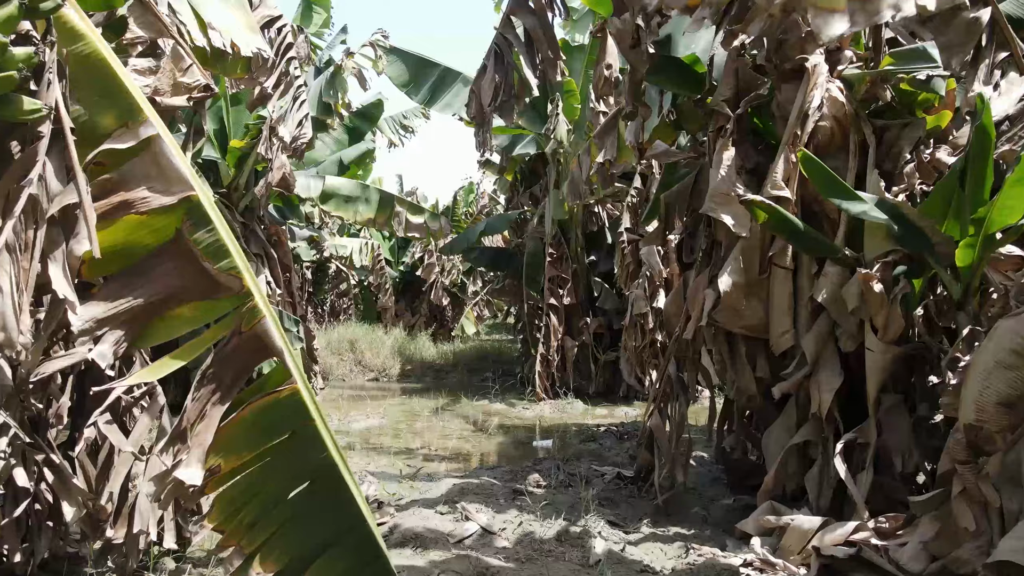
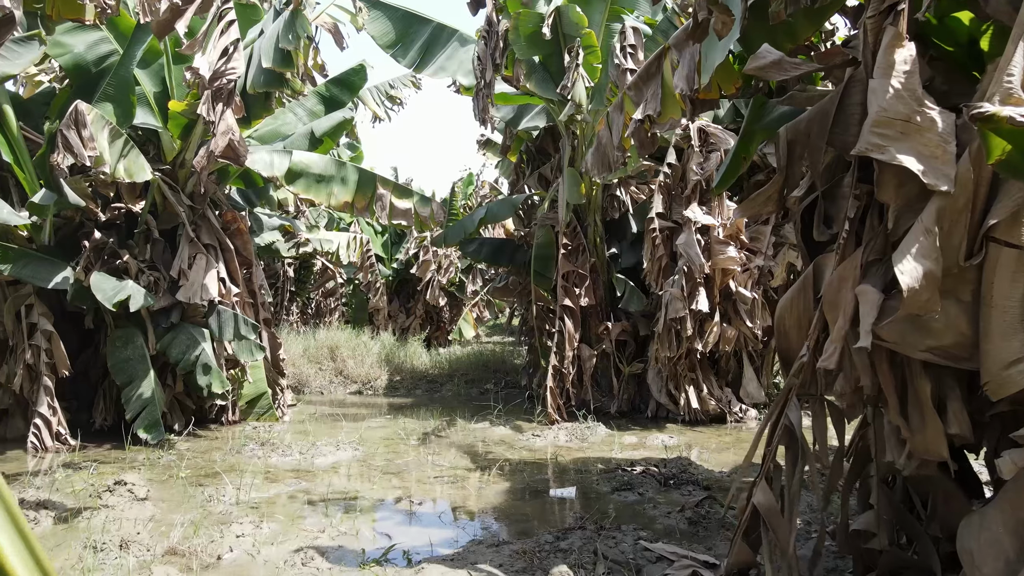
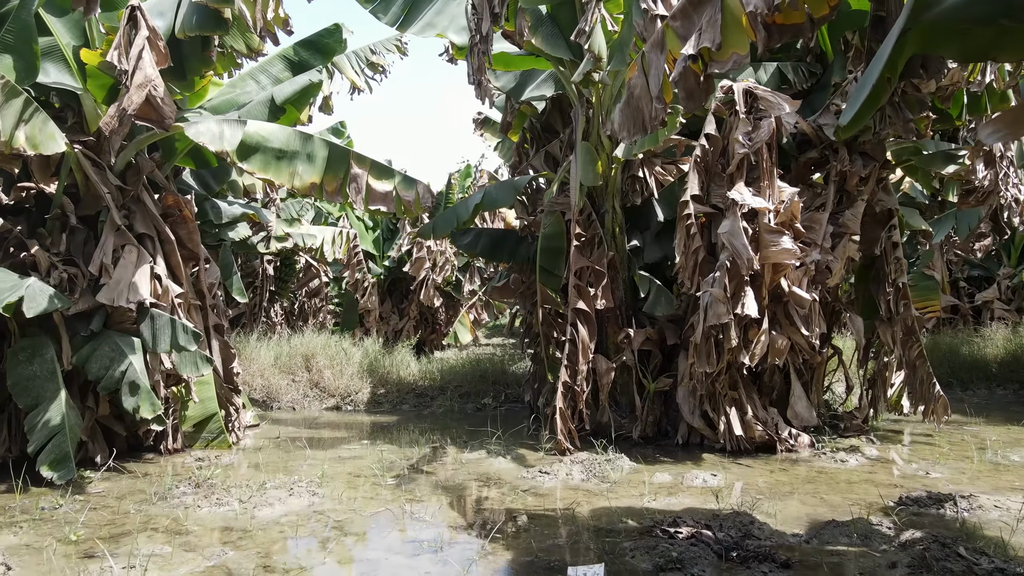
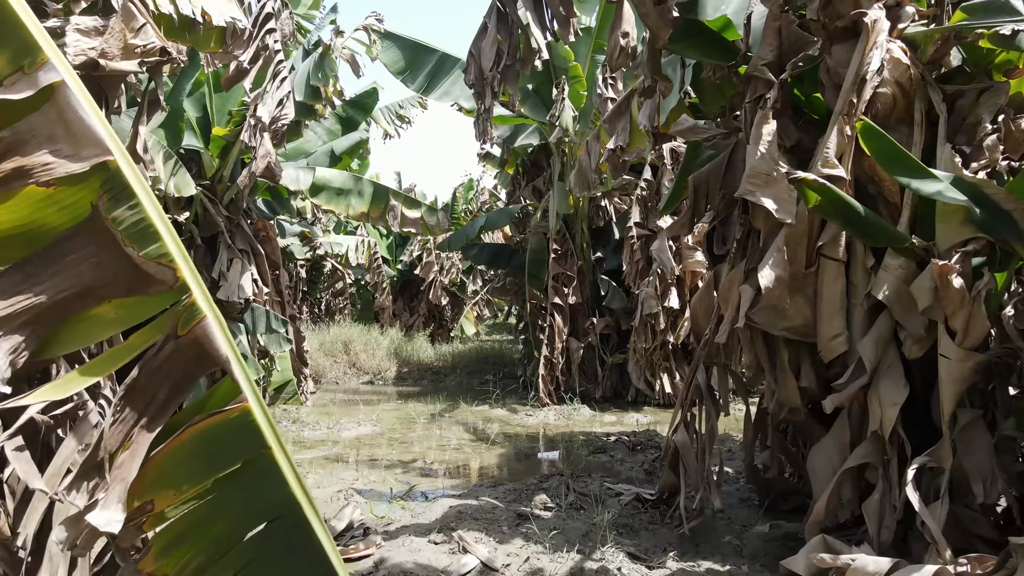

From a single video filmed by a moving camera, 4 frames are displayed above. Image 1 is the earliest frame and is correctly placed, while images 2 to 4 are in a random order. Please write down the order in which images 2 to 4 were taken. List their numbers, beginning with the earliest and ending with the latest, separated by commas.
4, 2, 3
